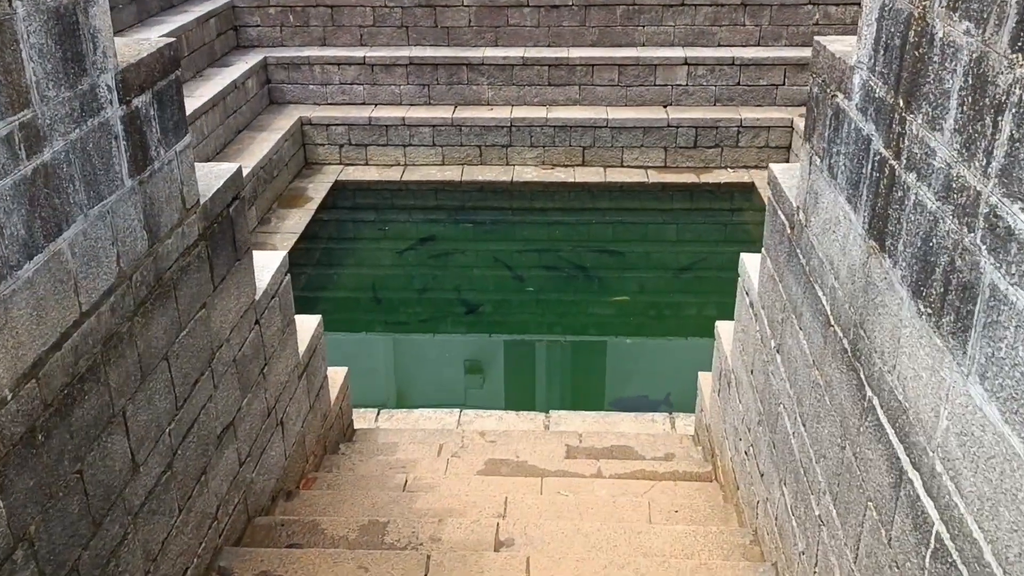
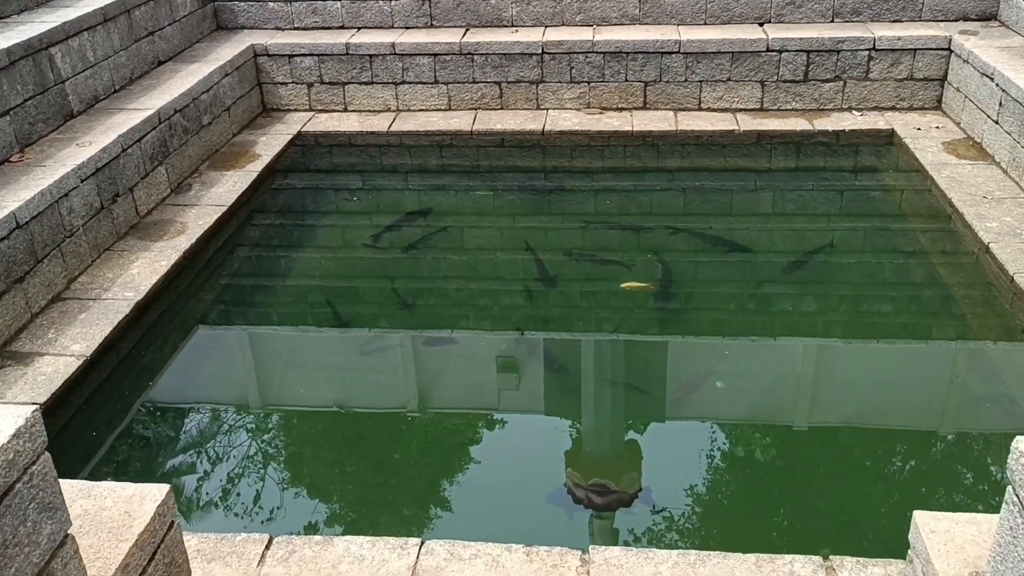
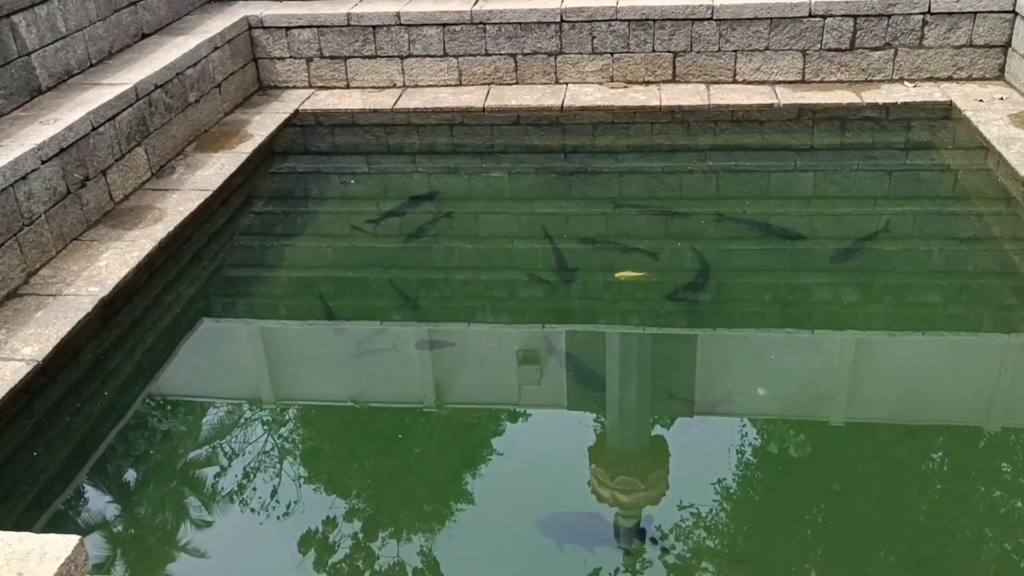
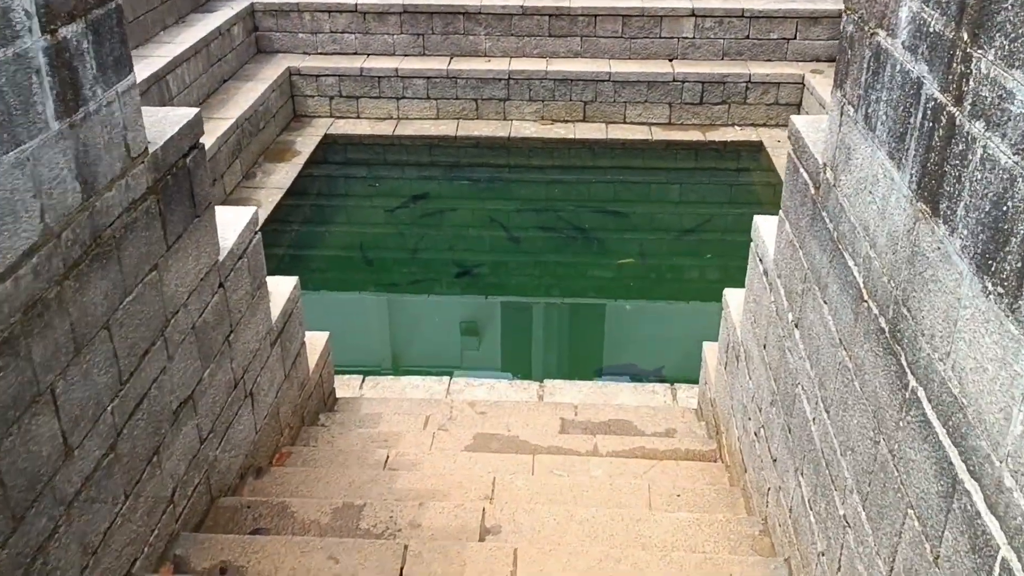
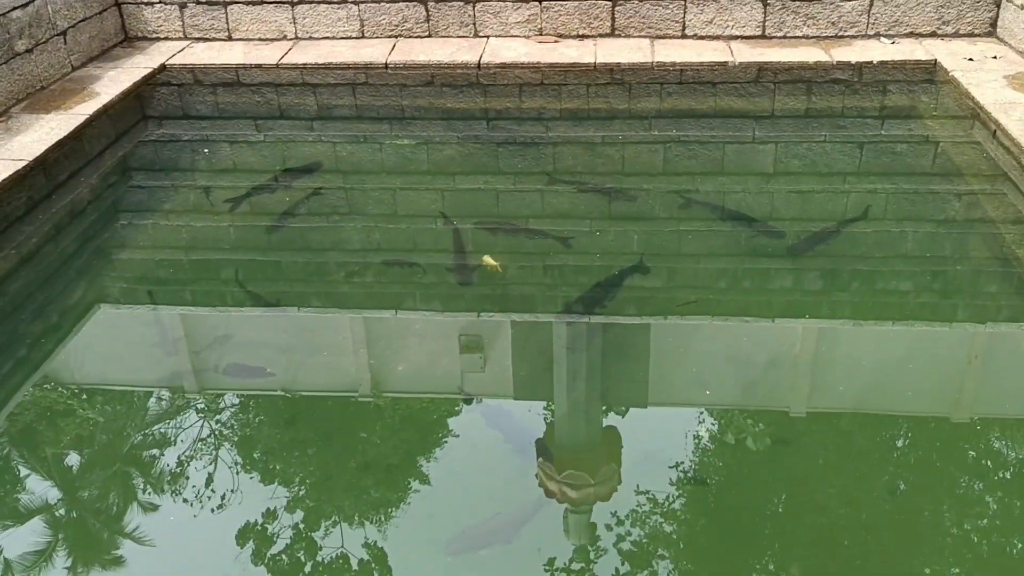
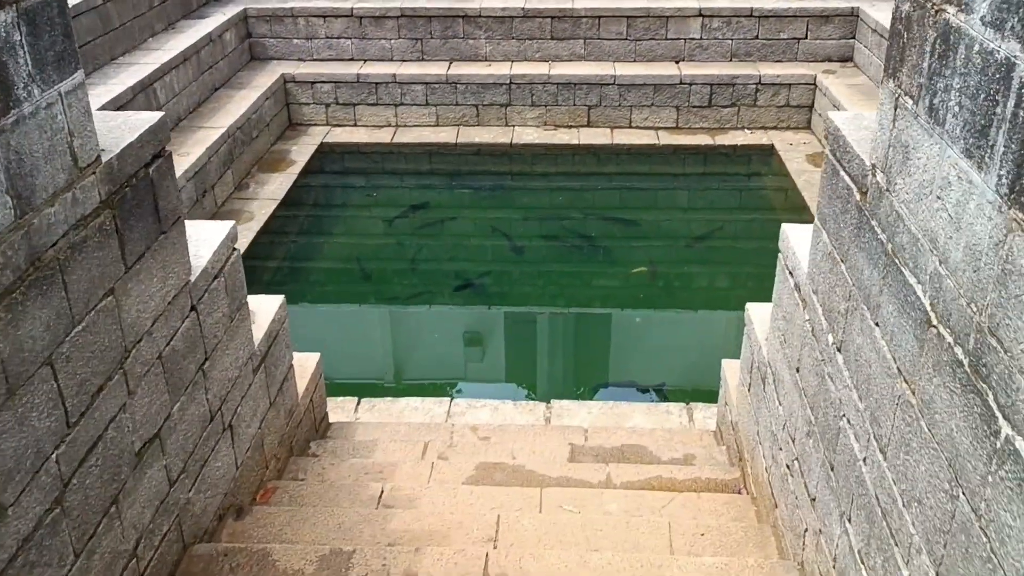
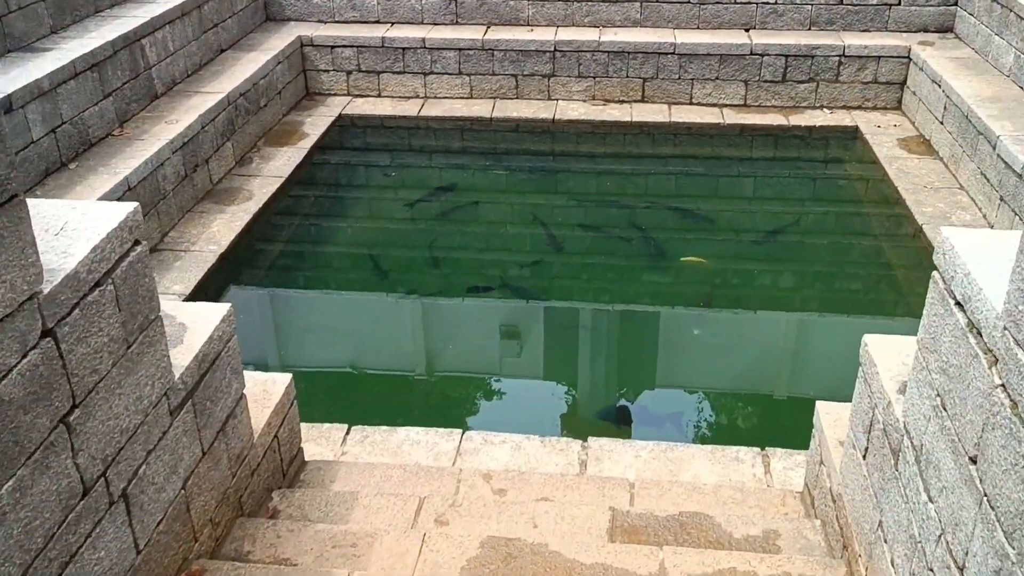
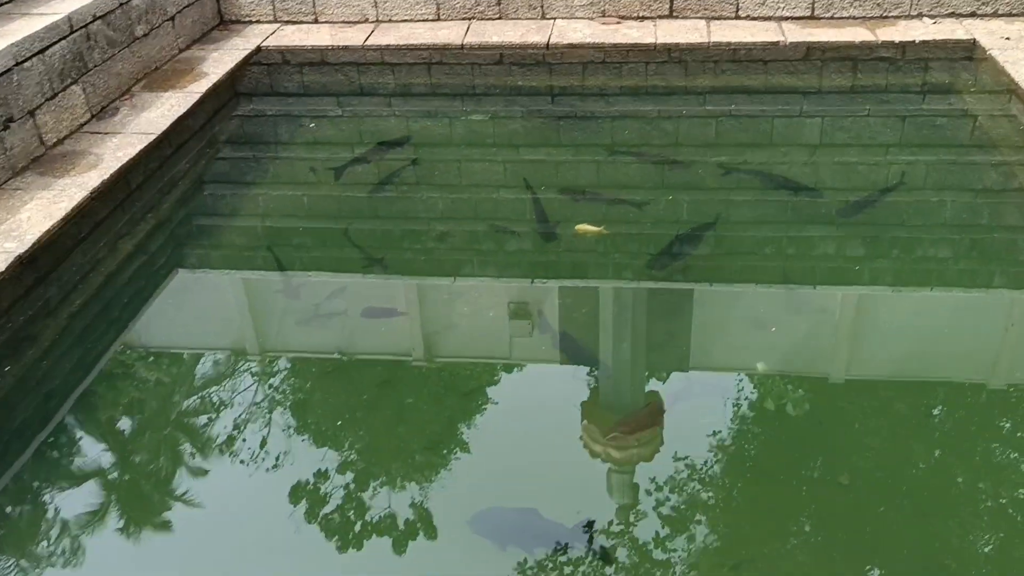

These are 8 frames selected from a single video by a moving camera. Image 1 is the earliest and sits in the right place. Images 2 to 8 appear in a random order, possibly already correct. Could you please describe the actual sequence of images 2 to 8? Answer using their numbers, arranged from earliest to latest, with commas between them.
4, 6, 7, 2, 3, 8, 5
